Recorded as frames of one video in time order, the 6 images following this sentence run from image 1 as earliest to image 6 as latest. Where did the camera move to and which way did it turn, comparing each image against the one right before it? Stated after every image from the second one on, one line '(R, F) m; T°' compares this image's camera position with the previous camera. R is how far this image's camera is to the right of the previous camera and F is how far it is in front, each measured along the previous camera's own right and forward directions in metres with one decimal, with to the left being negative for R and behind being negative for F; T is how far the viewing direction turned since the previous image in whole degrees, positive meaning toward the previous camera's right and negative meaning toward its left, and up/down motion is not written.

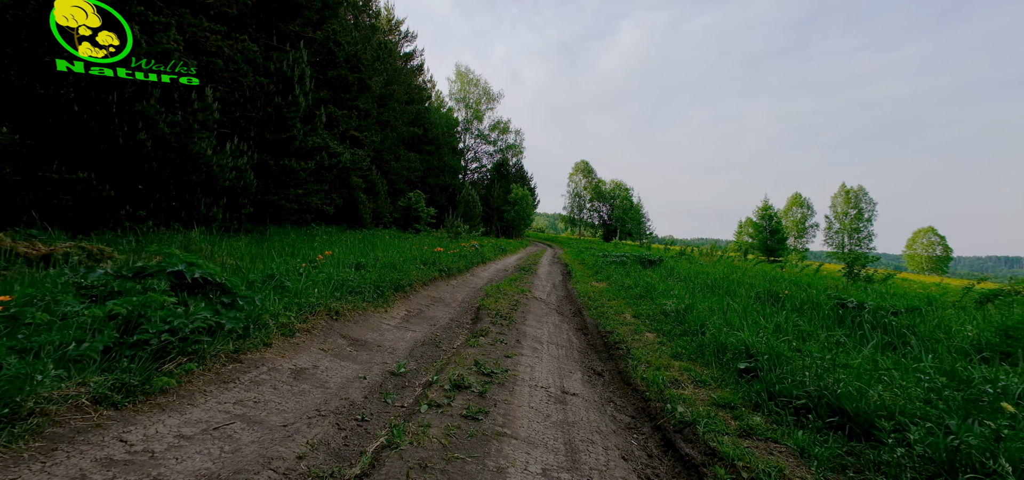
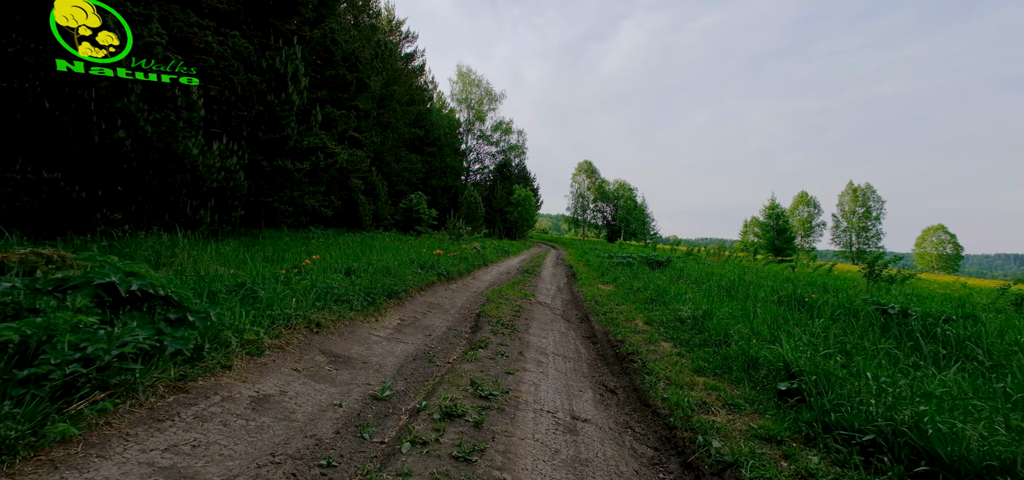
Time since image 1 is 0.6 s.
(0.0, +0.5) m; 0°
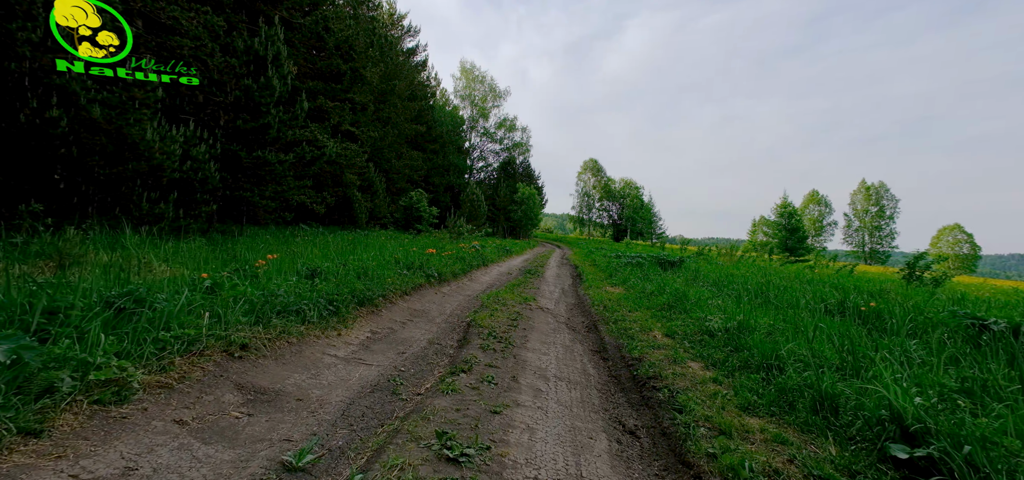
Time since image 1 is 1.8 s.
(+0.1, +1.1) m; -1°
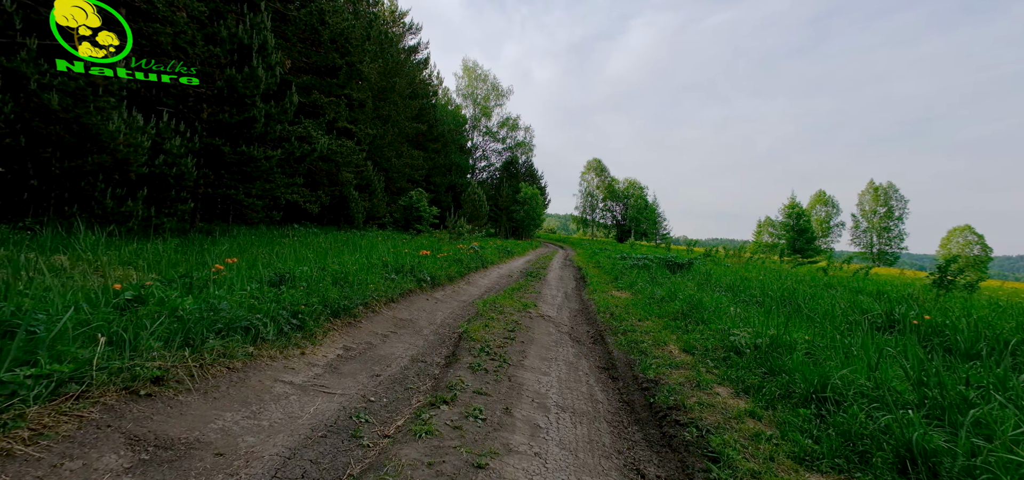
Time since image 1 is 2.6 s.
(+0.1, +0.7) m; 0°
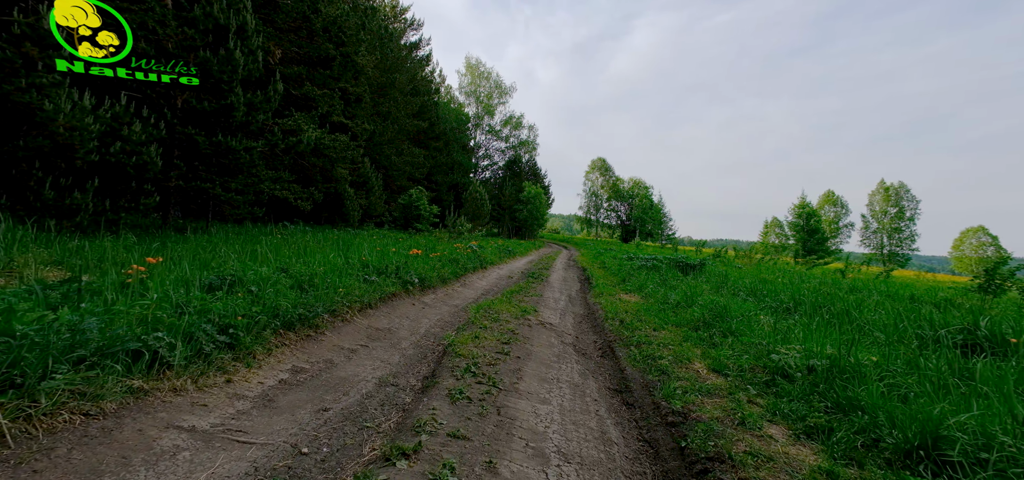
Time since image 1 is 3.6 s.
(+0.1, +0.9) m; 0°
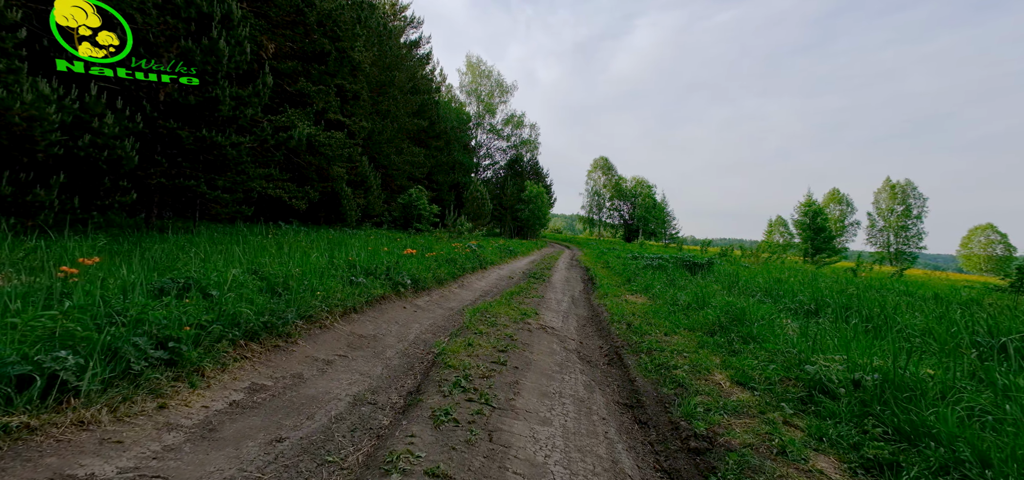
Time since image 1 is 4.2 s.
(+0.1, +0.5) m; 0°
